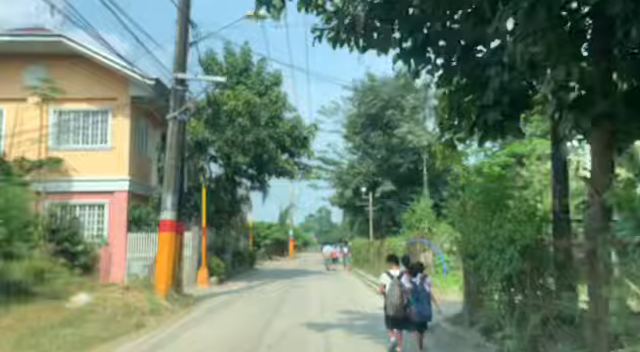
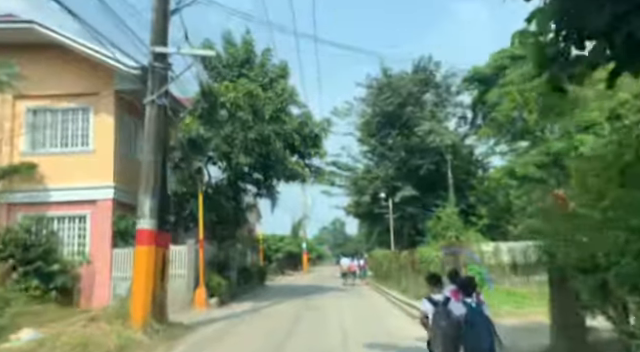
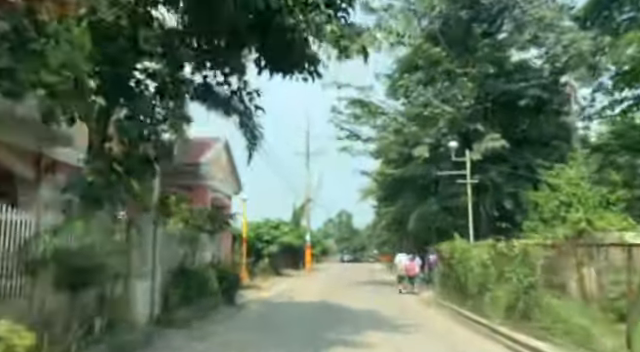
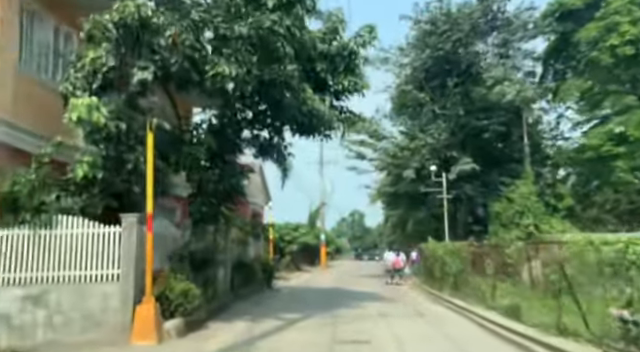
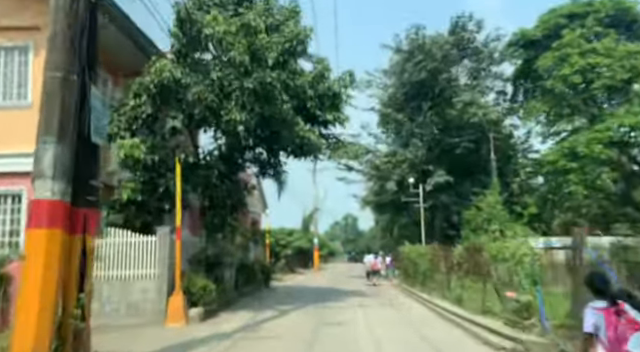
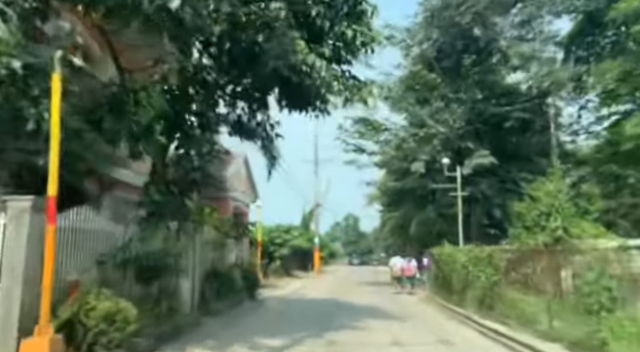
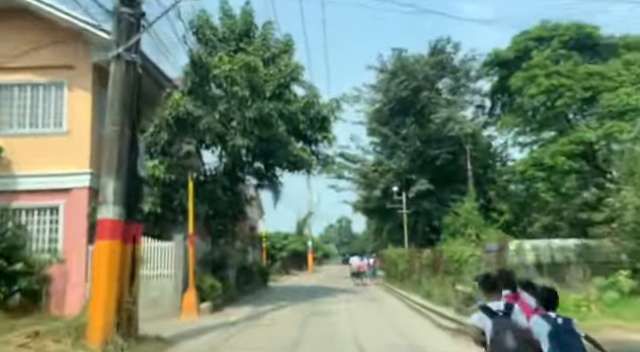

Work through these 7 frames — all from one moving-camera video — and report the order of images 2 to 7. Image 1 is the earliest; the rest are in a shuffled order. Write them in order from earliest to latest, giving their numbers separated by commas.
2, 7, 5, 4, 6, 3
